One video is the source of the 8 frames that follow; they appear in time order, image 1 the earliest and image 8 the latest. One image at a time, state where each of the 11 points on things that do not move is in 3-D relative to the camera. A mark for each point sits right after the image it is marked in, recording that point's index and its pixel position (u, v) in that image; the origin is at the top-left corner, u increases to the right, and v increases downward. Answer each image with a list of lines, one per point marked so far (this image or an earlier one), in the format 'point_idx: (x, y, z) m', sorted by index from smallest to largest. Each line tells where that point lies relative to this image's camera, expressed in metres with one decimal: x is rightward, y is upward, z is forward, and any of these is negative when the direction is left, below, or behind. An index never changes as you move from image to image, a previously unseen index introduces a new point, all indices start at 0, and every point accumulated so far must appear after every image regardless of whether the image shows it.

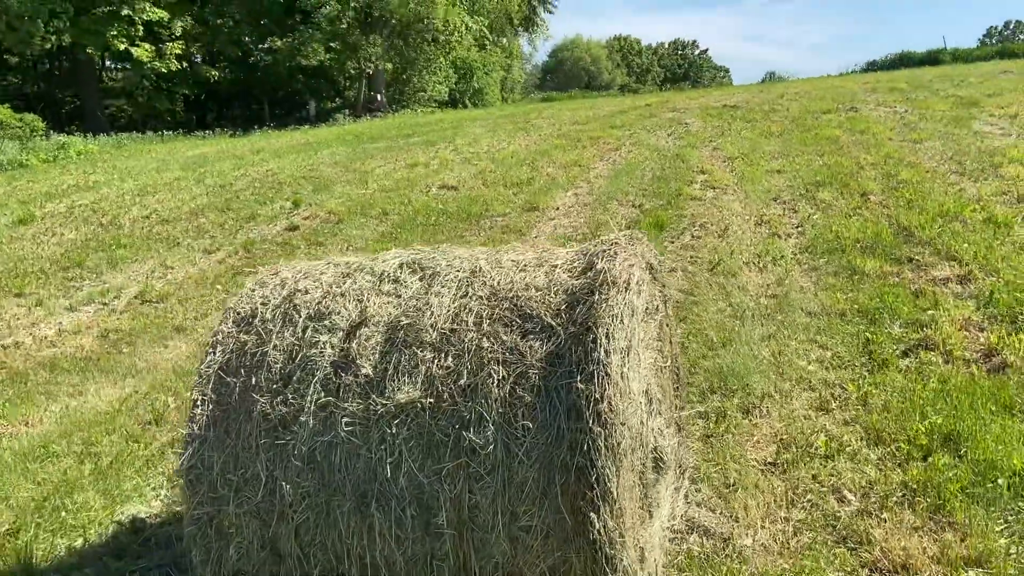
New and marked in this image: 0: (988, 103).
0: (+9.2, +3.6, +16.5) m
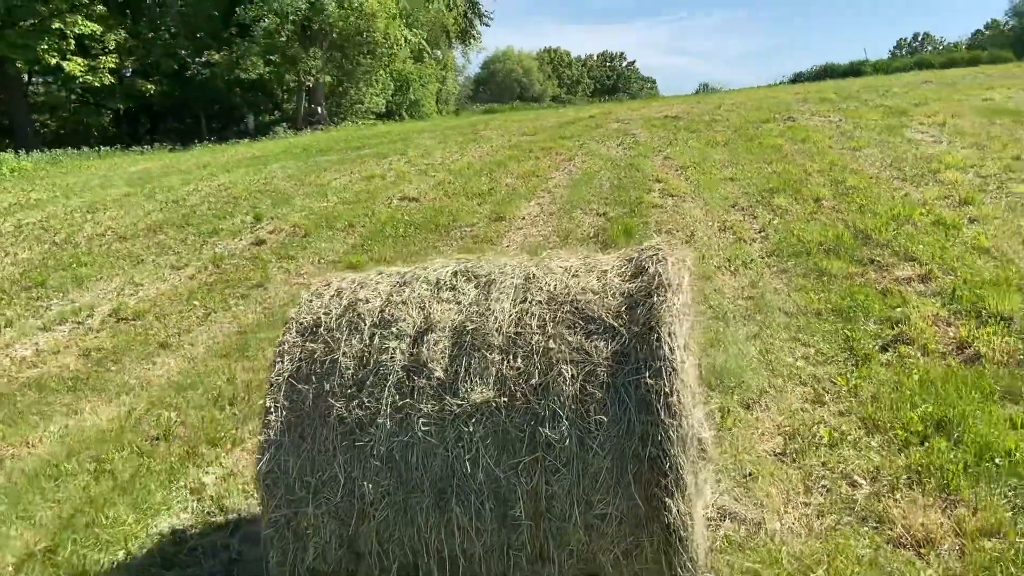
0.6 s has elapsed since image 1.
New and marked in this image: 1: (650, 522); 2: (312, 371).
0: (+8.3, +3.6, +17.4) m
1: (+0.4, -0.7, +2.5) m
2: (-0.6, -0.3, +2.8) m
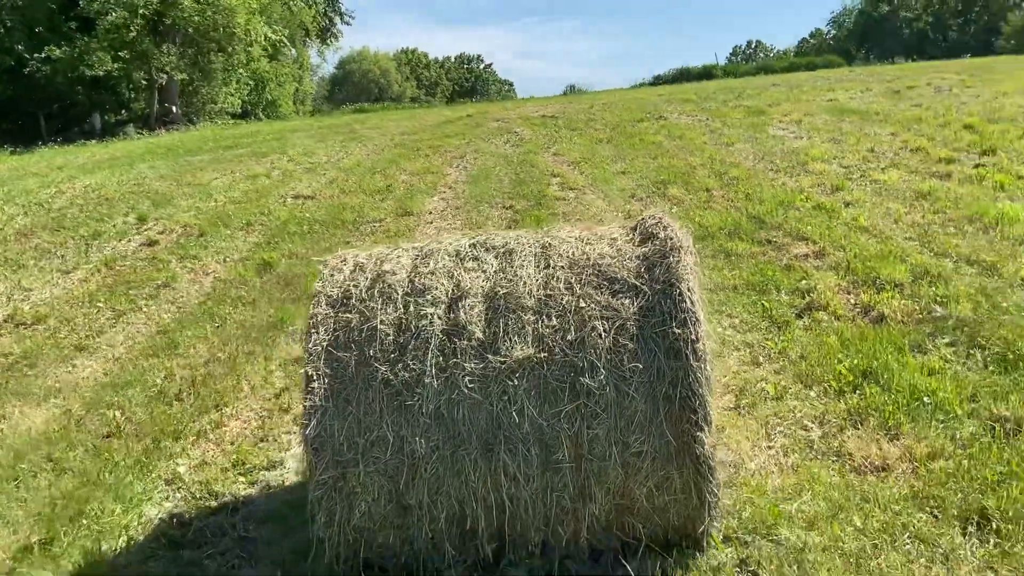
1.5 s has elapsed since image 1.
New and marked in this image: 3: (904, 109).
0: (+5.8, +3.9, +18.7) m
1: (+0.5, -0.5, +2.8) m
2: (-0.5, -0.2, +2.9) m
3: (+7.8, +3.5, +16.9) m
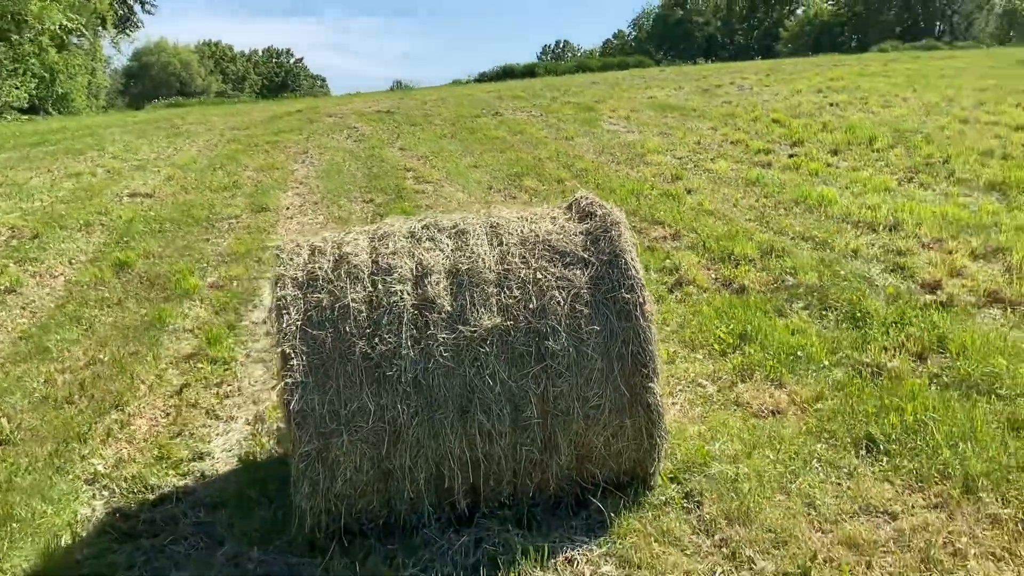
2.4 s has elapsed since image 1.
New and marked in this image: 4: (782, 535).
0: (+2.1, +4.2, +19.8) m
1: (+0.4, -0.4, +3.1) m
2: (-0.7, -0.1, +3.0) m
3: (+4.4, +3.9, +18.5) m
4: (+0.9, -0.8, +2.9) m
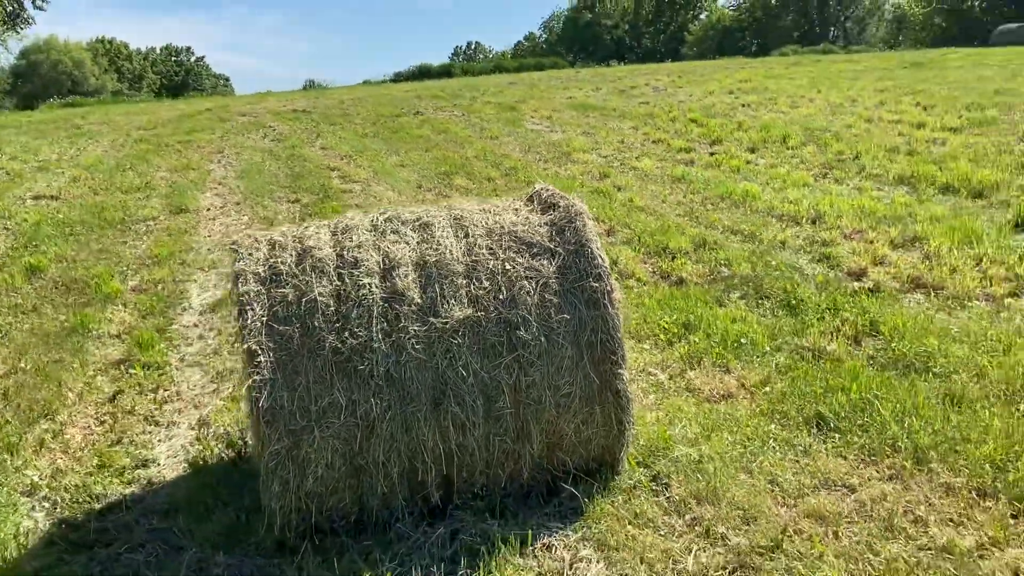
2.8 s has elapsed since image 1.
0: (+0.2, +4.2, +19.9) m
1: (+0.3, -0.4, +3.2) m
2: (-0.8, -0.1, +3.0) m
3: (+2.7, +4.0, +18.8) m
4: (+0.8, -0.8, +3.0) m
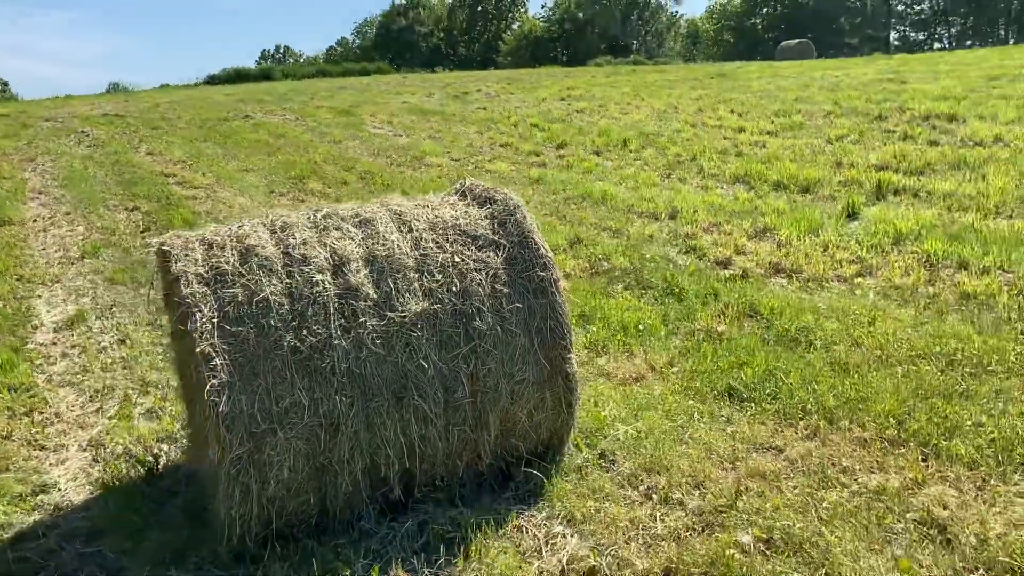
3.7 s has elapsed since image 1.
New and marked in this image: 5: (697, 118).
0: (-3.6, +4.1, +19.7) m
1: (+0.2, -0.3, +3.3) m
2: (-0.9, -0.1, +2.9) m
3: (-0.9, +3.9, +19.1) m
4: (+0.7, -0.7, +3.2) m
5: (+3.6, +3.4, +16.7) m
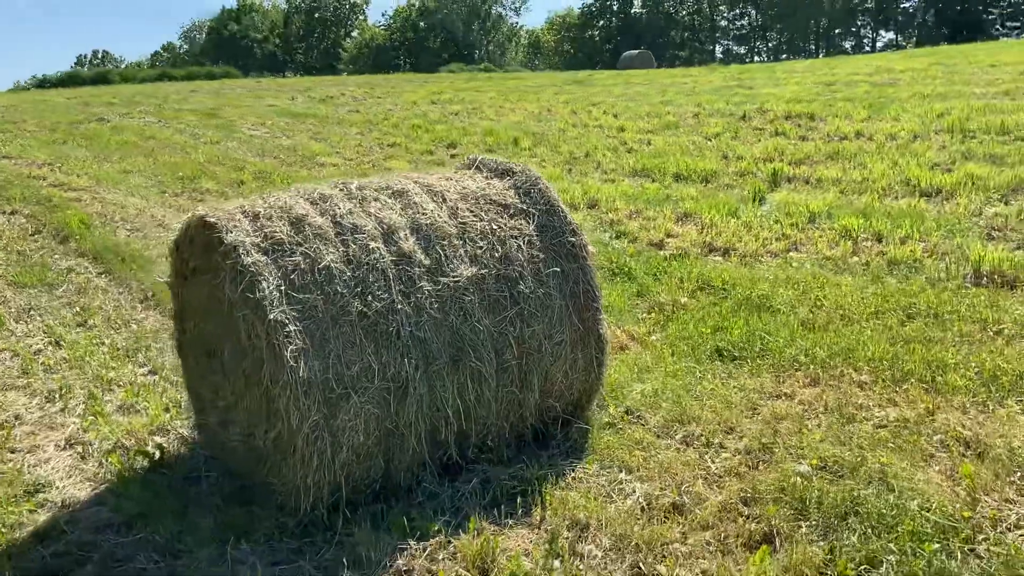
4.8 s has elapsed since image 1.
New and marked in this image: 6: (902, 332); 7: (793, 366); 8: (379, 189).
0: (-6.4, +3.9, +19.0) m
1: (+0.3, -0.2, +3.4) m
2: (-0.7, 0.0, +2.9) m
3: (-3.7, +3.8, +18.9) m
4: (+0.9, -0.5, +3.4) m
5: (+1.3, +3.5, +17.3) m
6: (+1.9, -0.2, +4.1) m
7: (+1.3, -0.4, +3.9) m
8: (-0.5, +0.4, +3.3) m
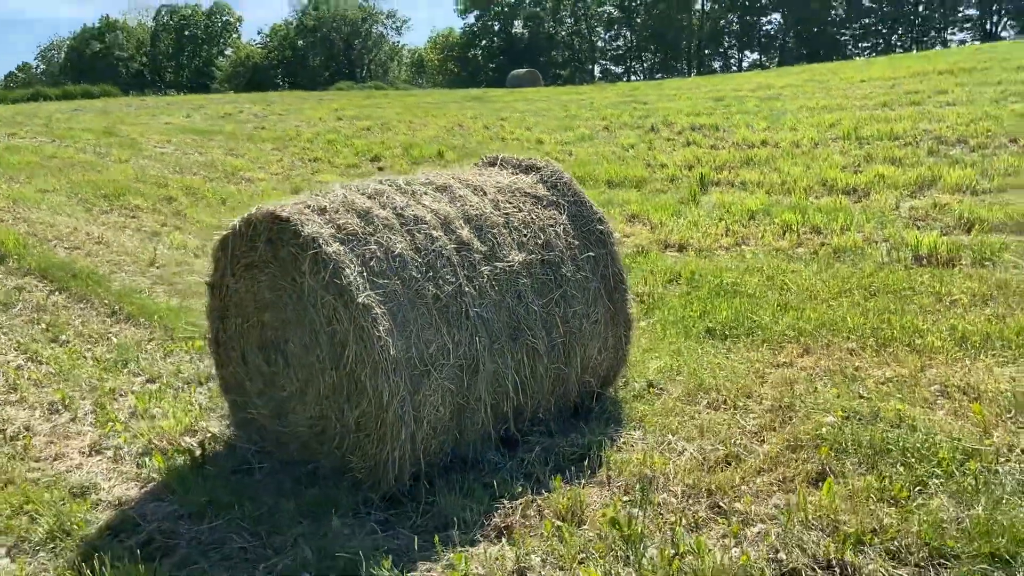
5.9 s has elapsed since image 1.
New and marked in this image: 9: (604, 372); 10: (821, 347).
0: (-8.3, +3.3, +18.4) m
1: (+0.5, -0.1, +3.7) m
2: (-0.4, +0.1, +3.0) m
3: (-5.6, +3.4, +18.6) m
4: (+1.0, -0.4, +3.8) m
5: (-0.5, +3.2, +17.6) m
6: (+1.9, -0.1, +4.6) m
7: (+1.4, -0.3, +4.4) m
8: (-0.4, +0.4, +3.5) m
9: (+0.4, -0.4, +3.8) m
10: (+1.5, -0.3, +4.2) m
